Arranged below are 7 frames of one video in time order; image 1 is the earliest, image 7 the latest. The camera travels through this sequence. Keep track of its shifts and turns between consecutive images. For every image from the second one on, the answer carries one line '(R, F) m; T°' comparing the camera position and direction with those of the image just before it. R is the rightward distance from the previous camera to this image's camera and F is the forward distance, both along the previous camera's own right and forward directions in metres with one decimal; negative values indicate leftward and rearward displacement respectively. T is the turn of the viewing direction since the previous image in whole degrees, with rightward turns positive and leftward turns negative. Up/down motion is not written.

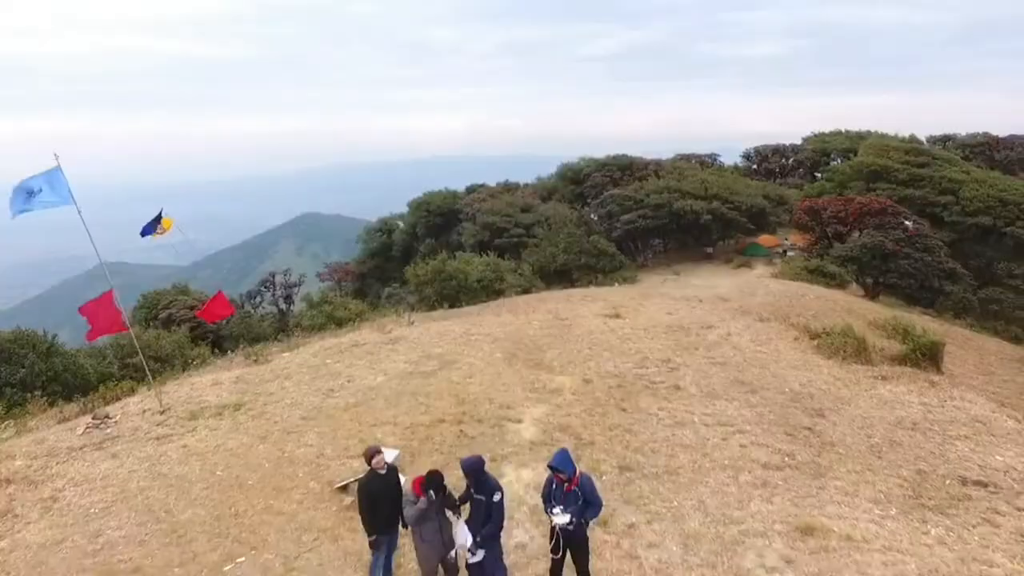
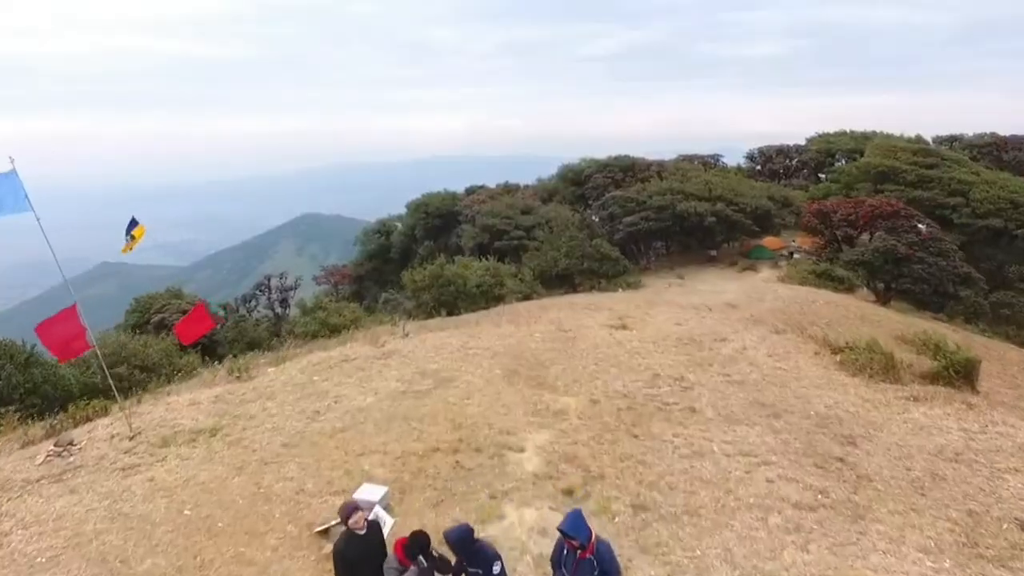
(0.0, +0.7) m; 0°
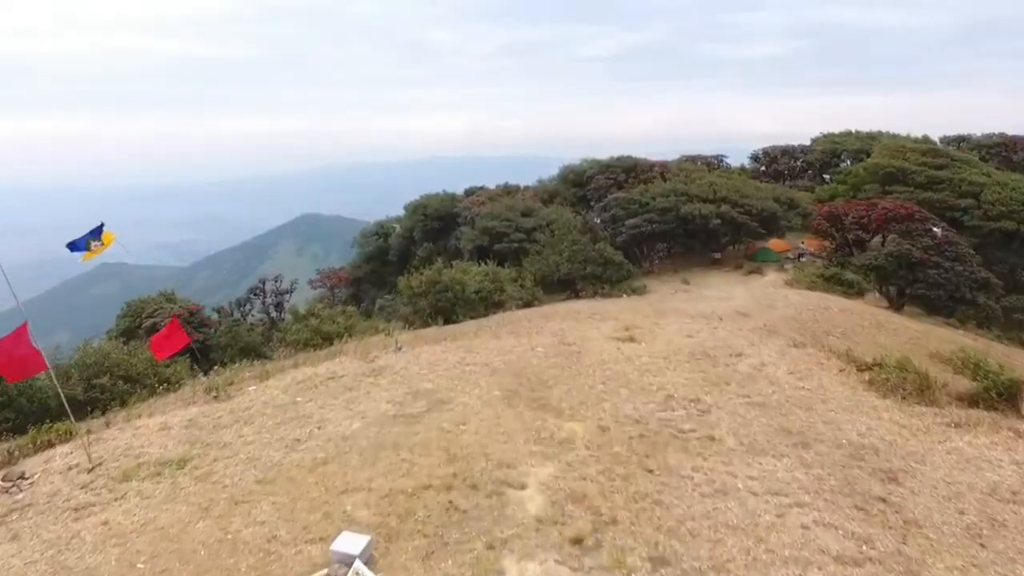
(0.0, +0.7) m; 0°
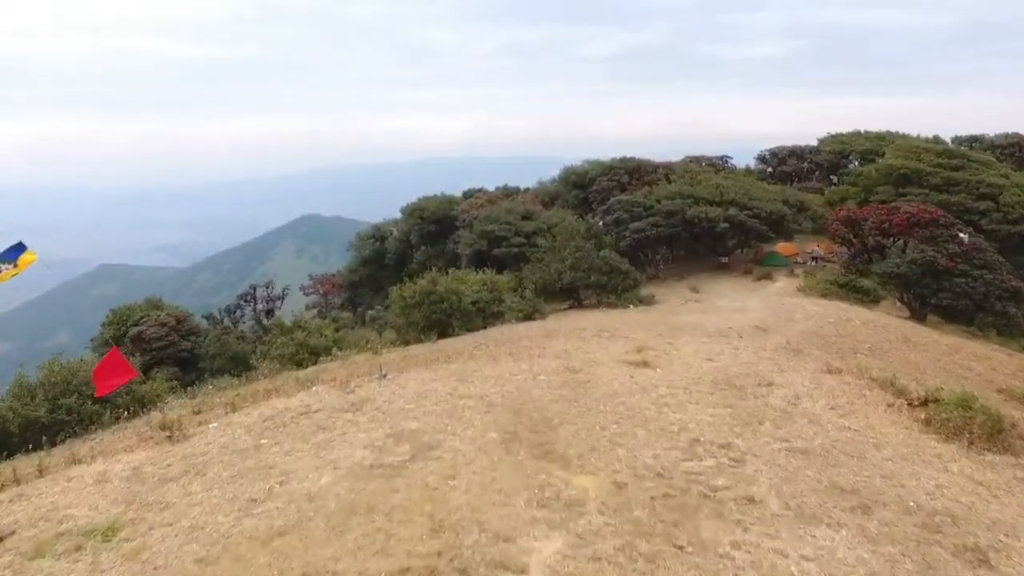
(0.0, +1.2) m; 0°
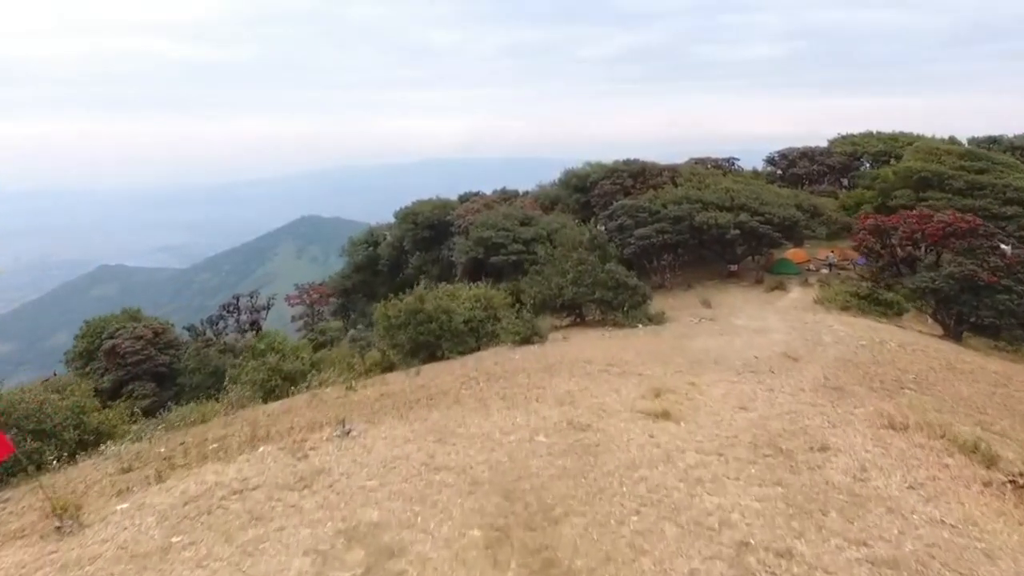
(+0.1, +1.7) m; 0°
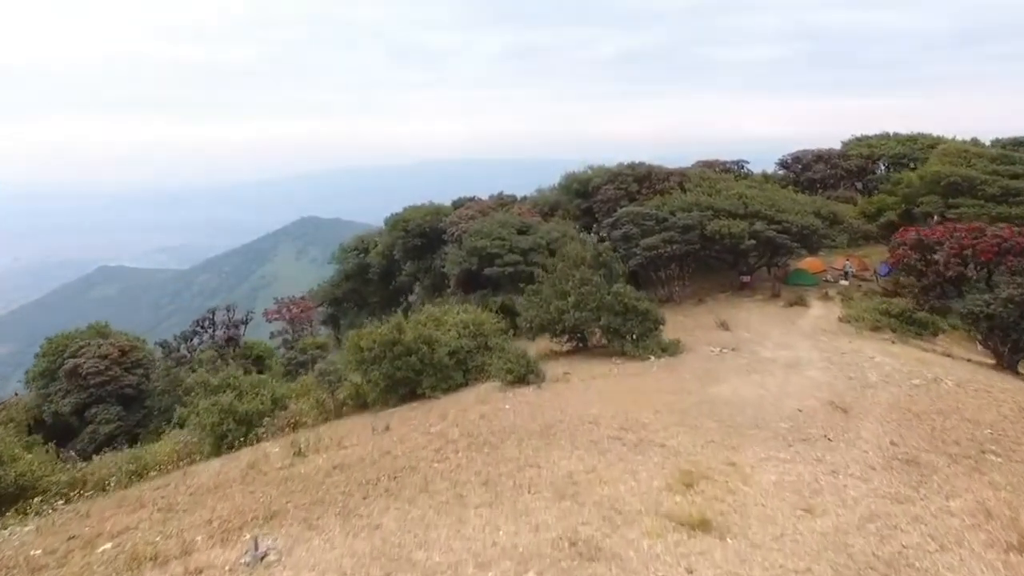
(+0.1, +2.2) m; 0°
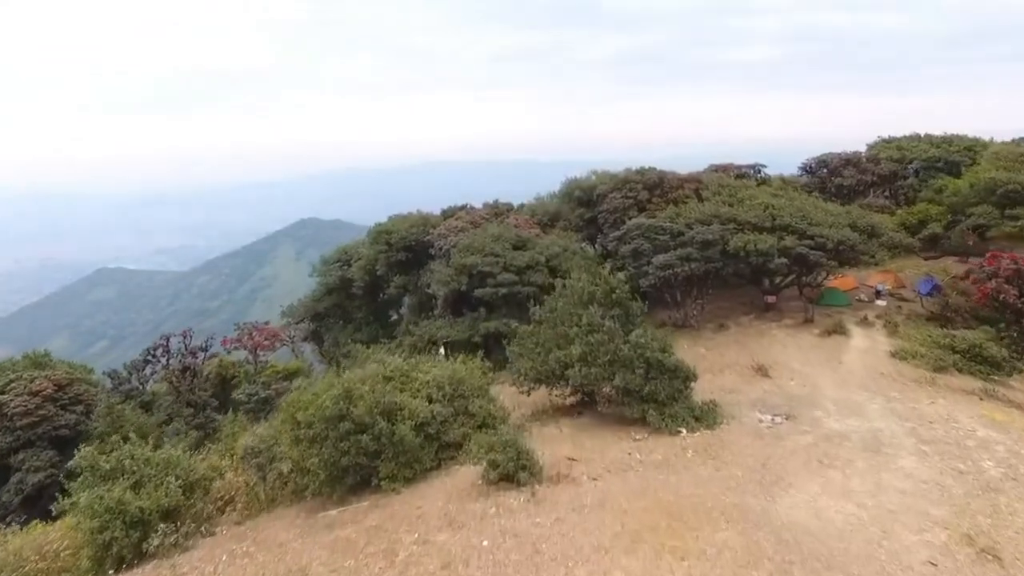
(+0.1, +3.5) m; 0°
